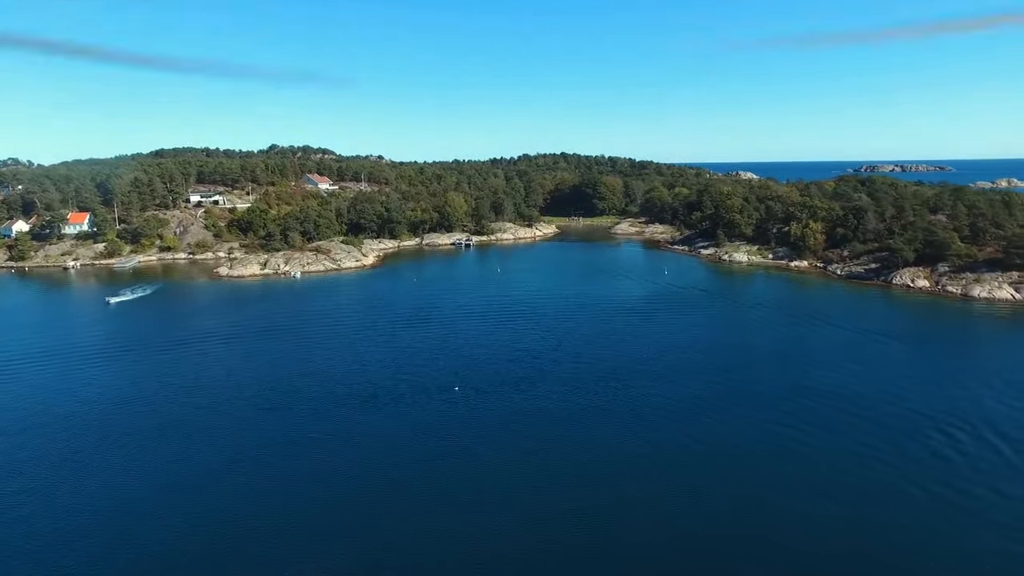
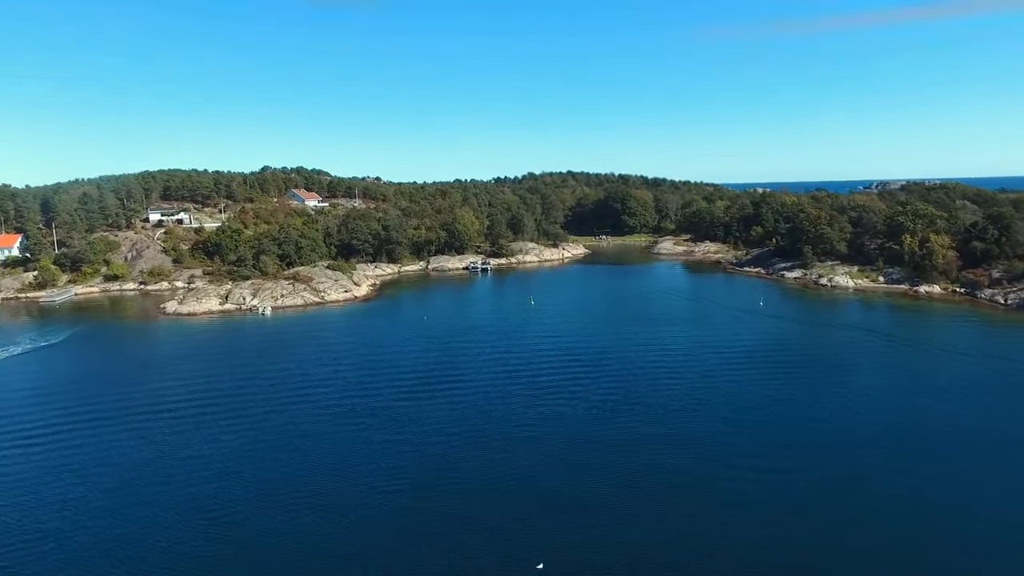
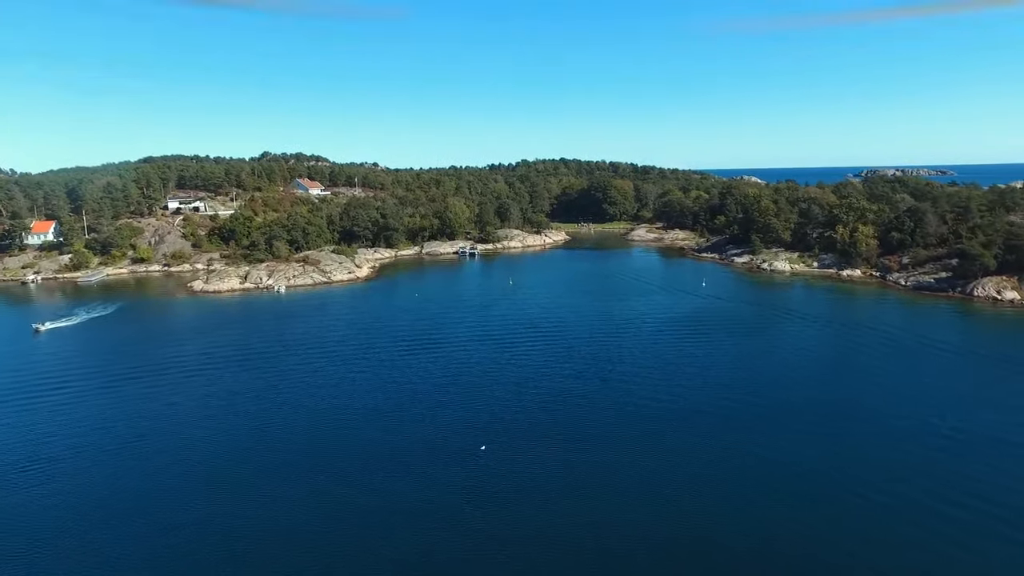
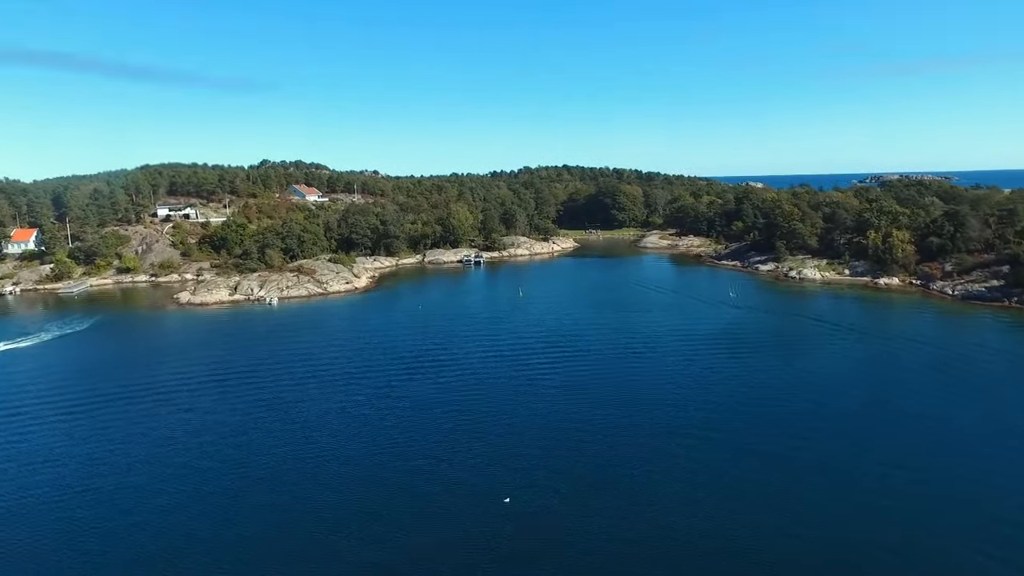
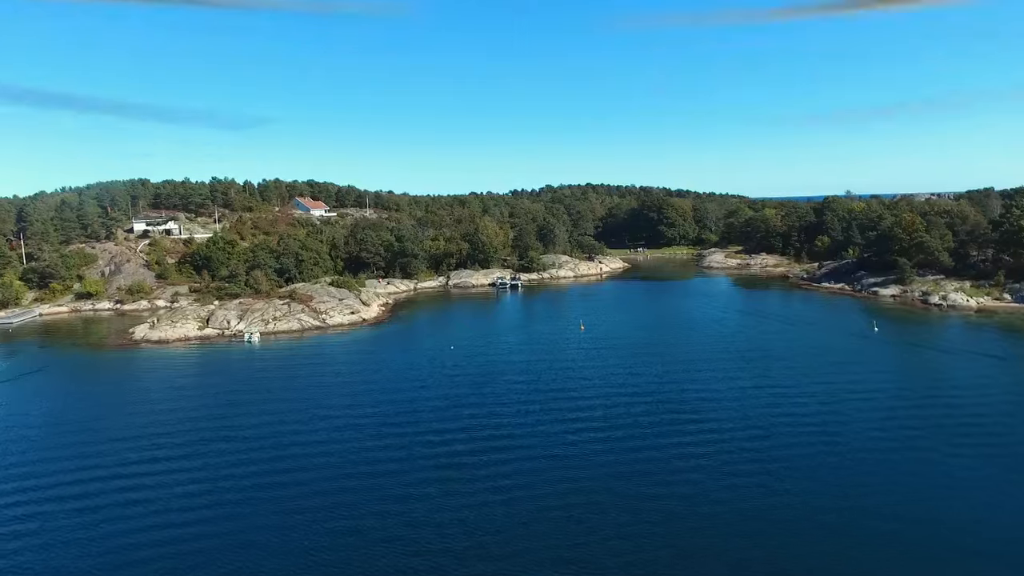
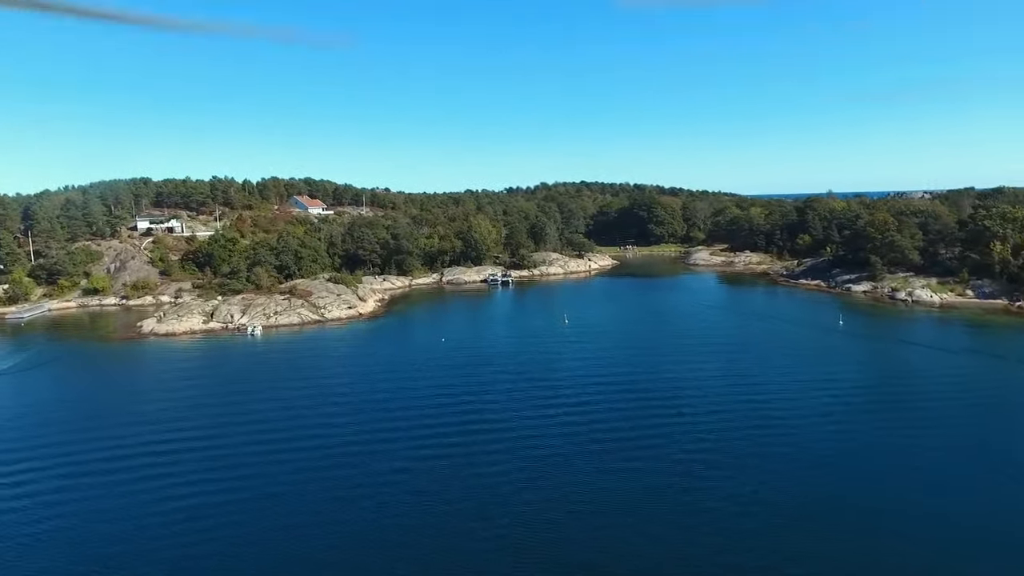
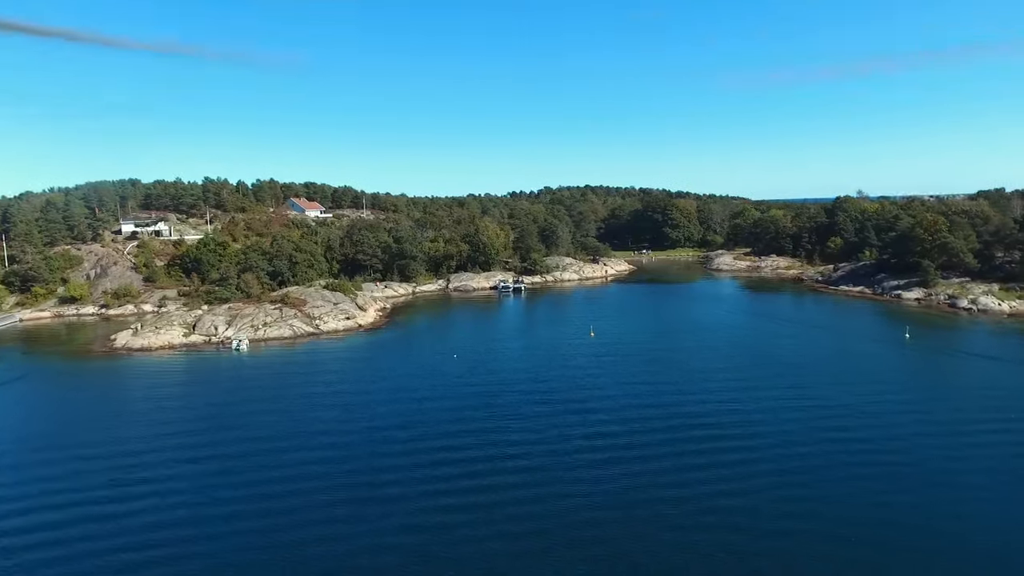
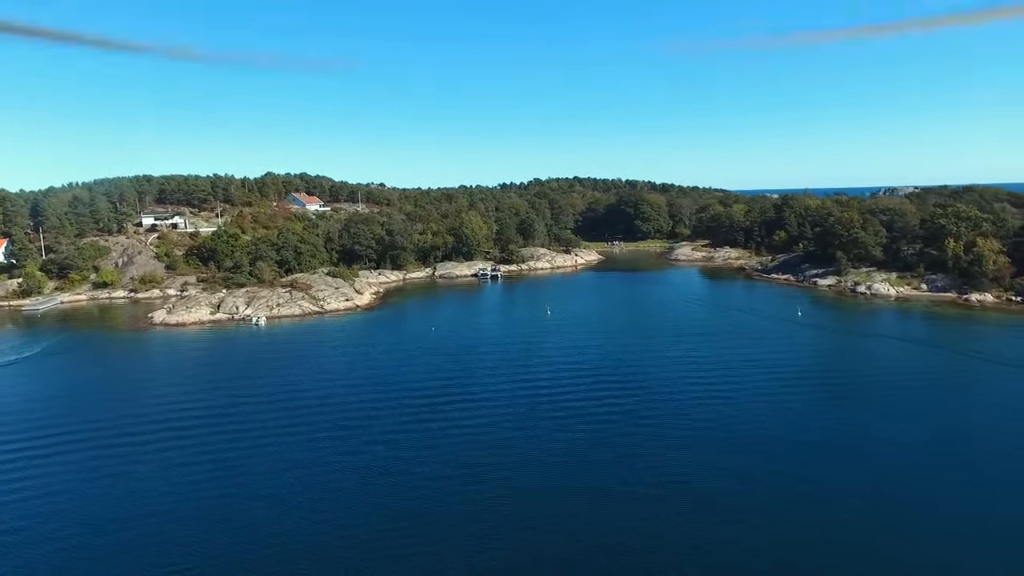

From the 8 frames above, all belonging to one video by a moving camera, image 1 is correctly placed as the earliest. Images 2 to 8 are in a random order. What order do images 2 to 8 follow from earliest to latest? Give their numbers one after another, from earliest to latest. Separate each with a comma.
3, 4, 2, 8, 6, 5, 7
